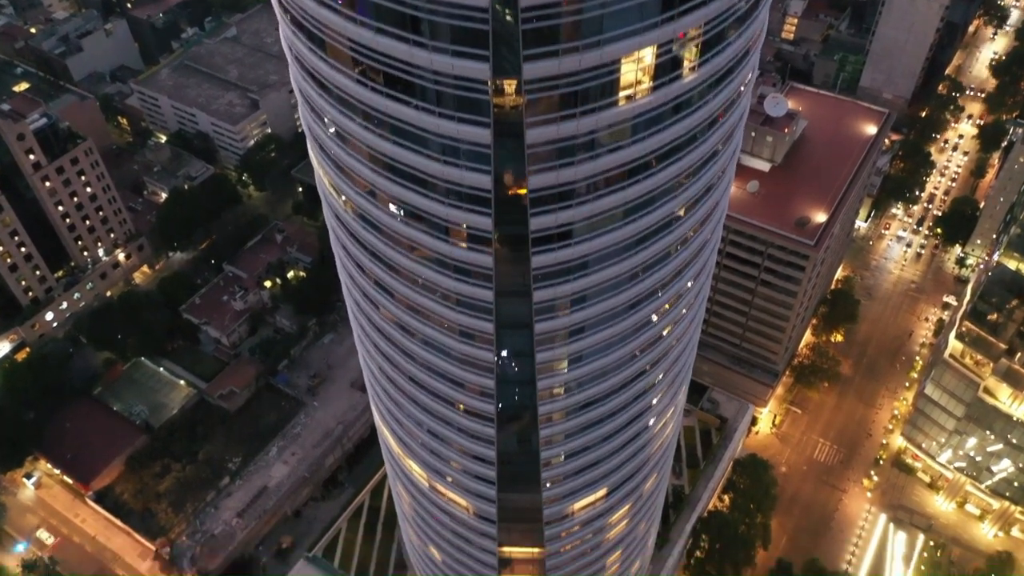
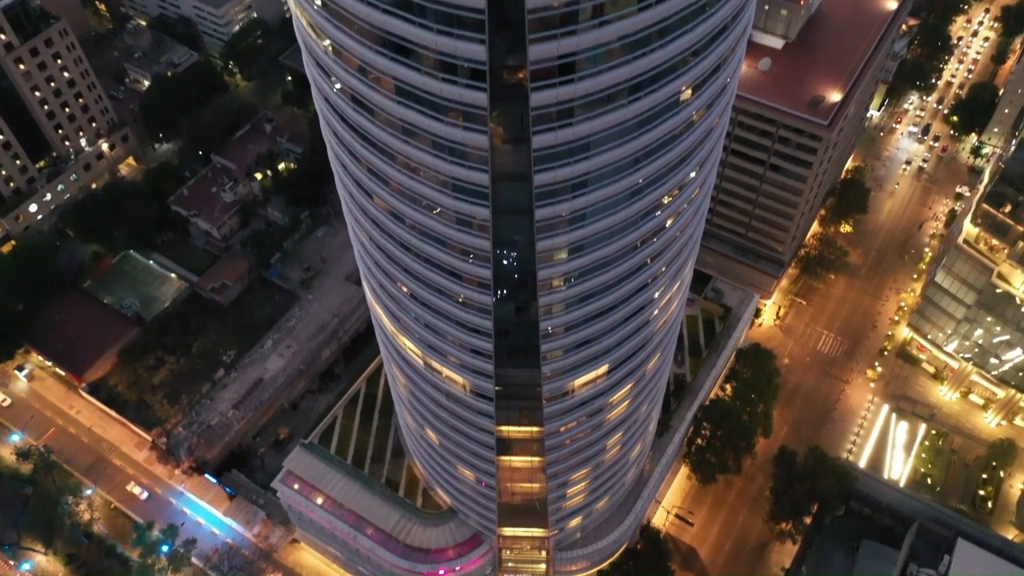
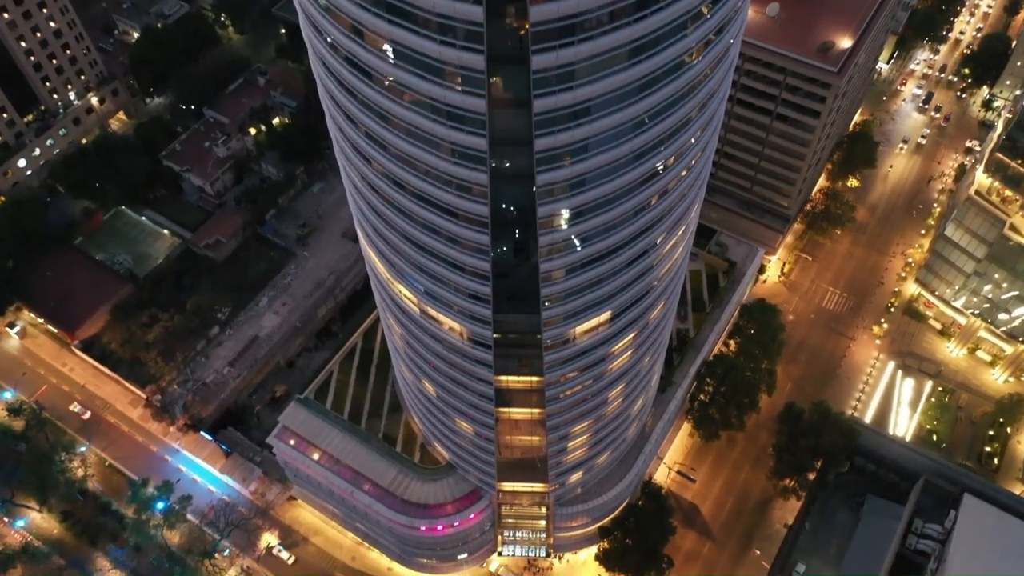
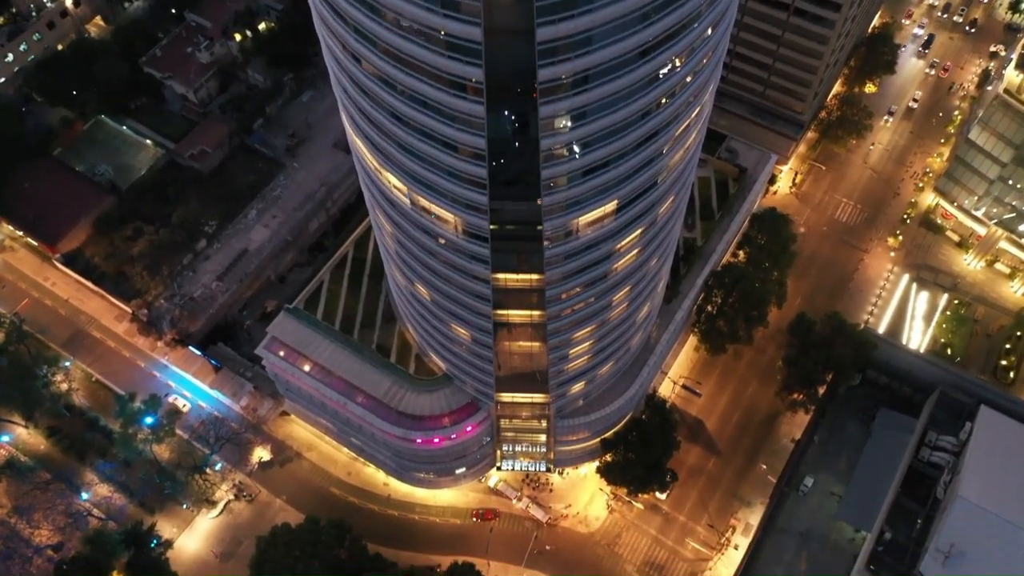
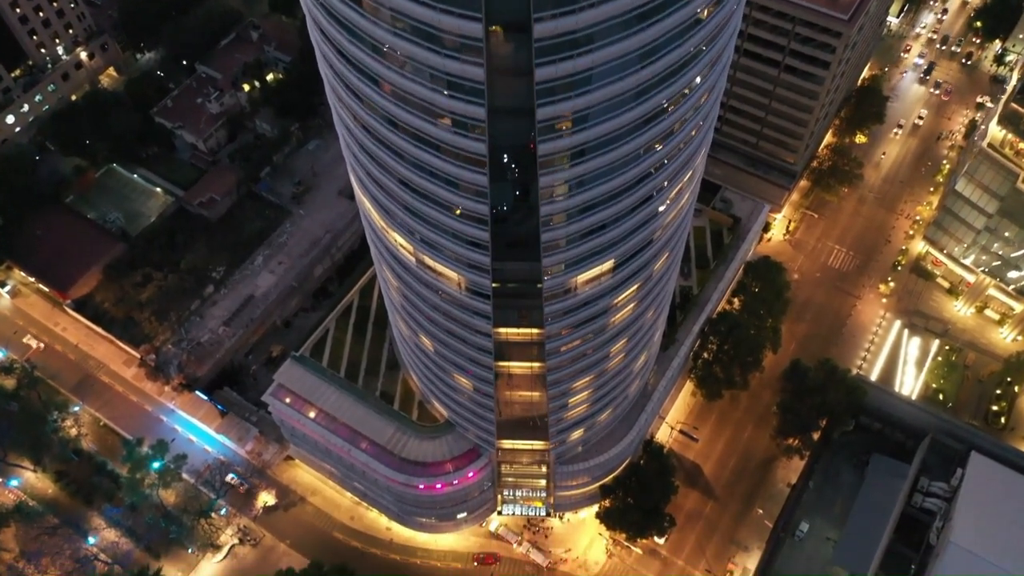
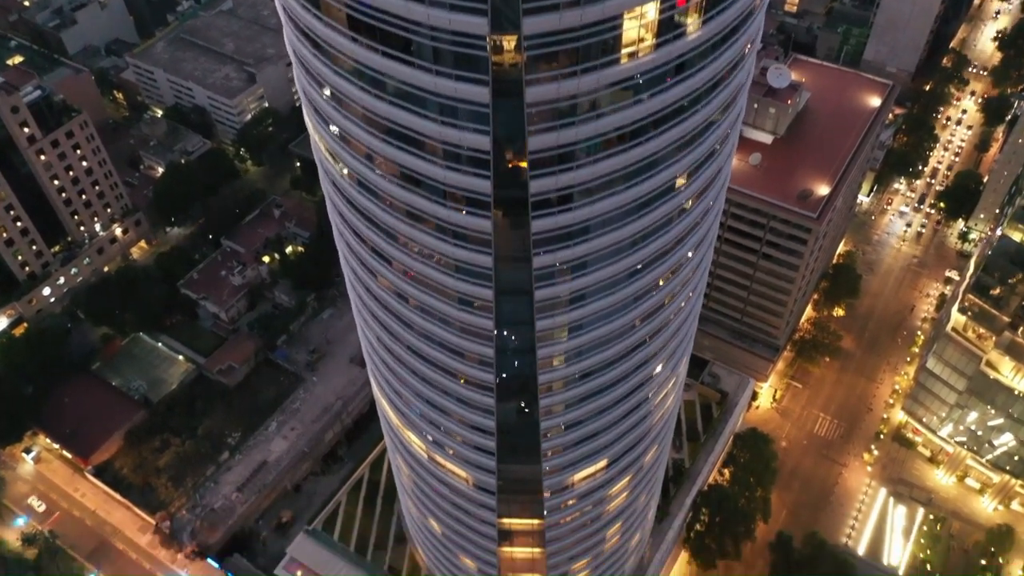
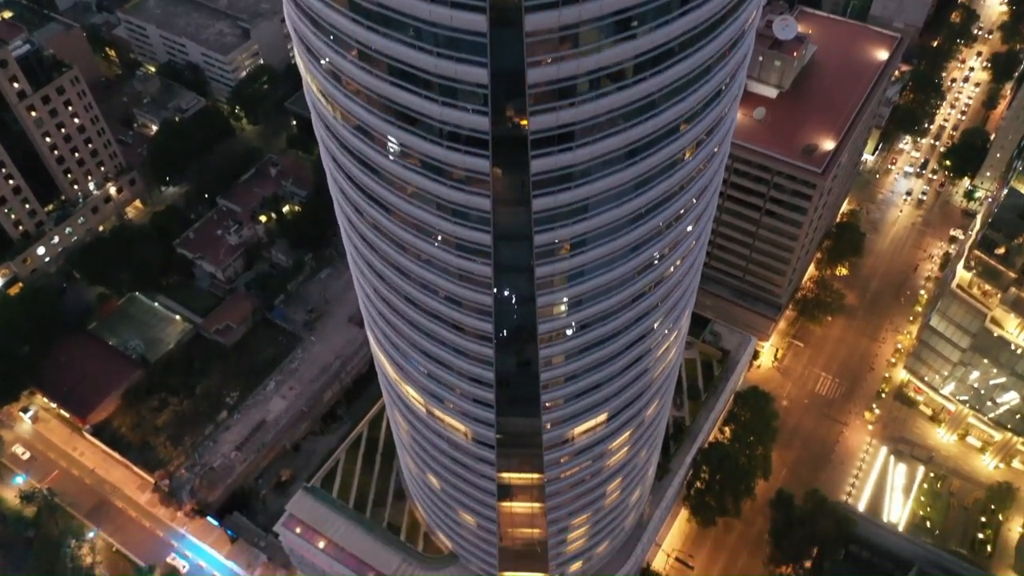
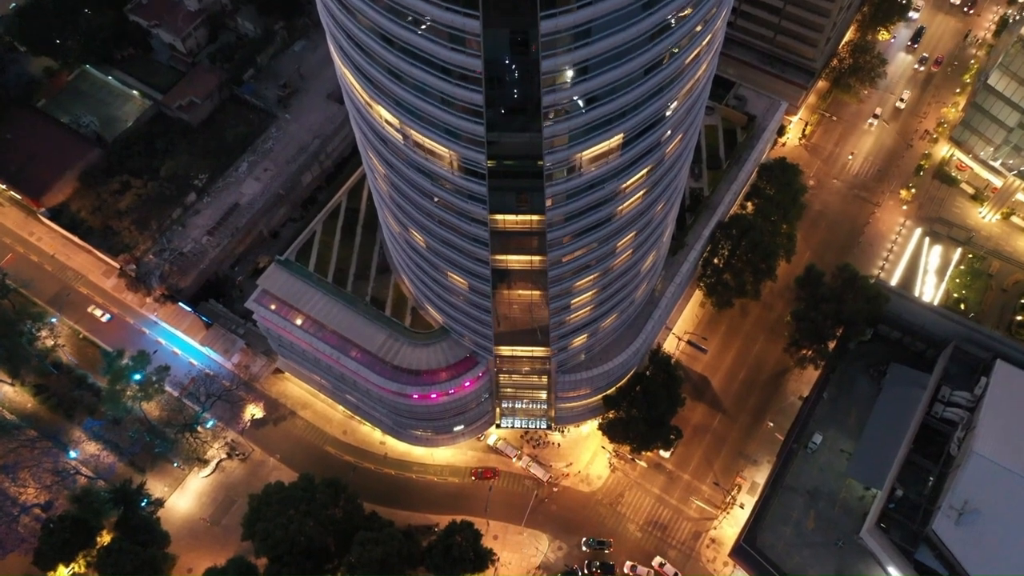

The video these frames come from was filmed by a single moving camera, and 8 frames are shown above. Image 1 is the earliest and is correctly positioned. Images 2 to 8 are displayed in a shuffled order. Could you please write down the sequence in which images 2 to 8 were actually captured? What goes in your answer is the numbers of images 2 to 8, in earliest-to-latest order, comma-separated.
6, 7, 2, 3, 5, 4, 8
